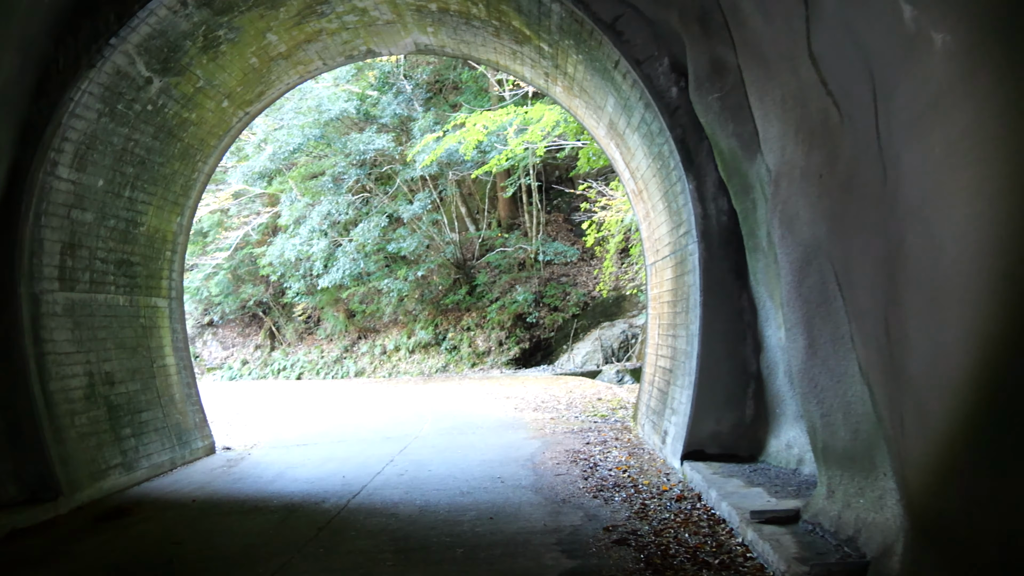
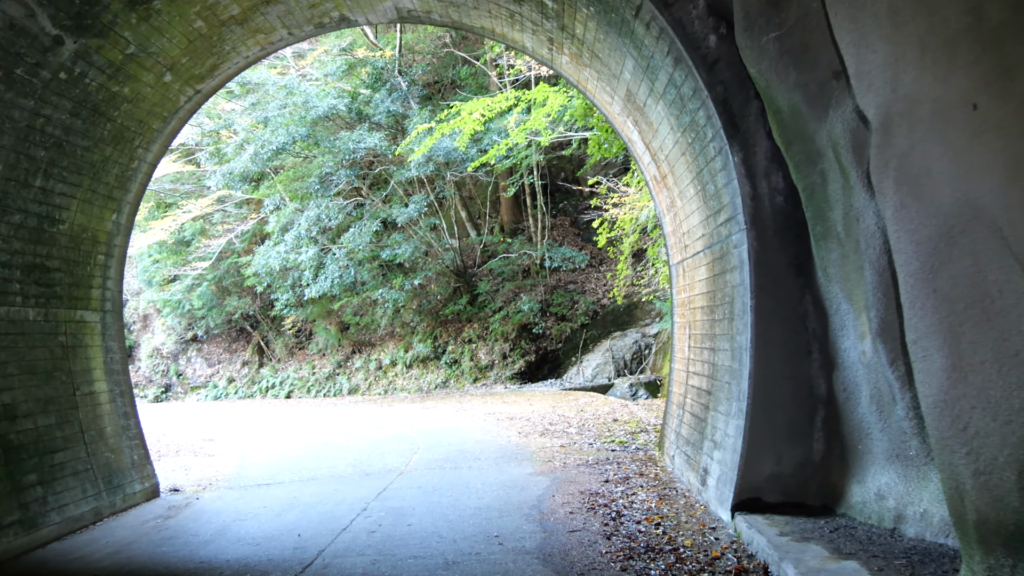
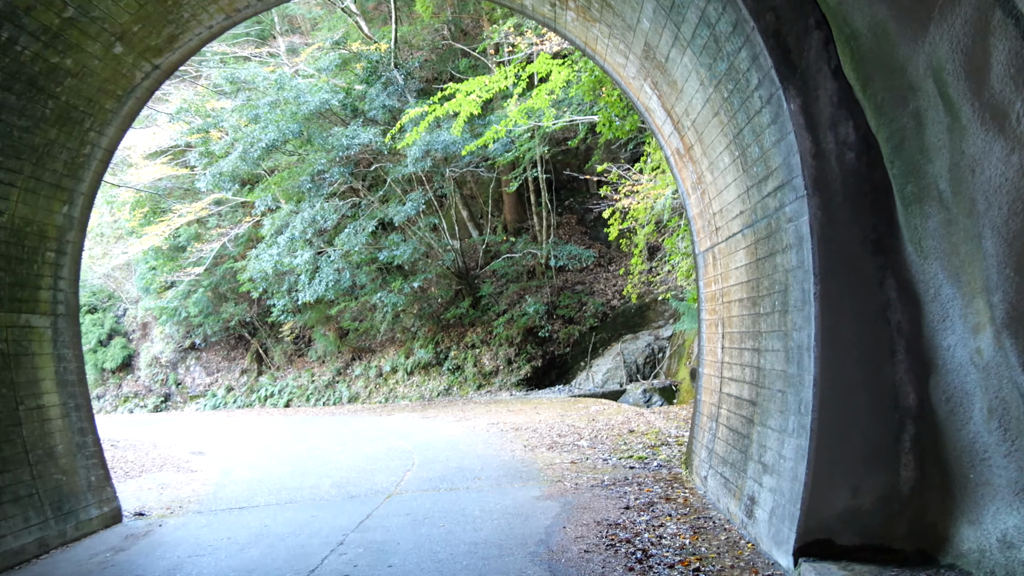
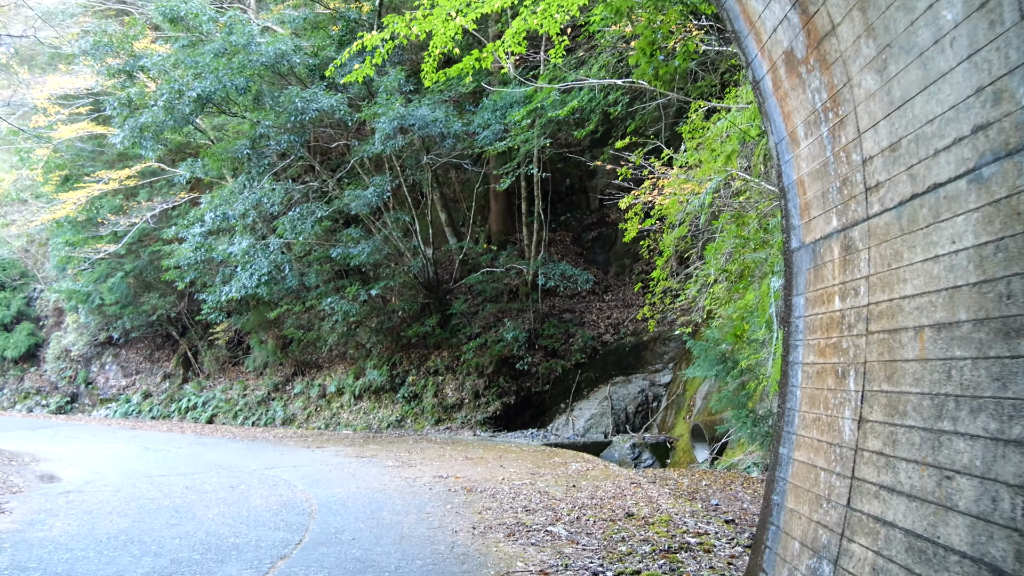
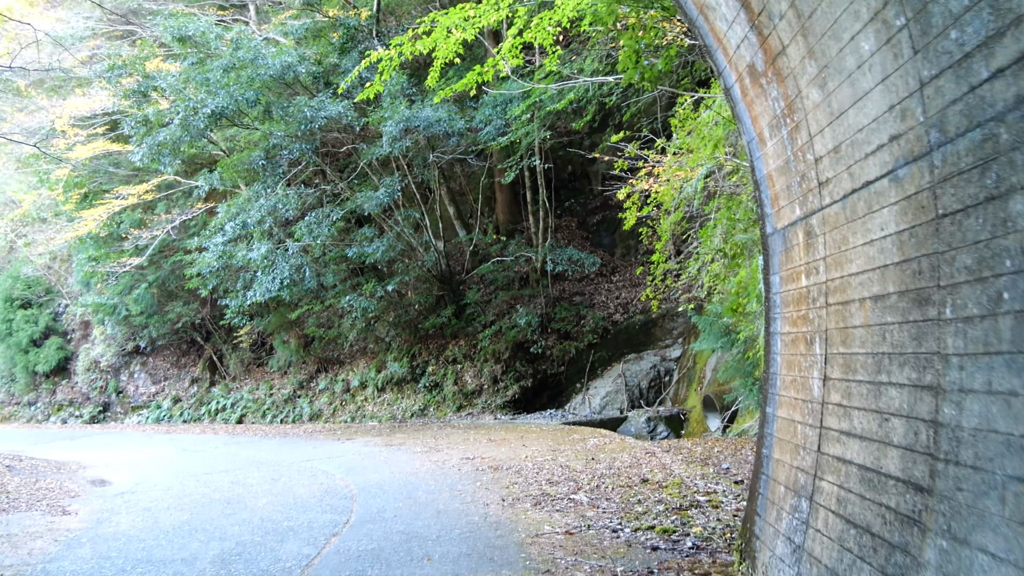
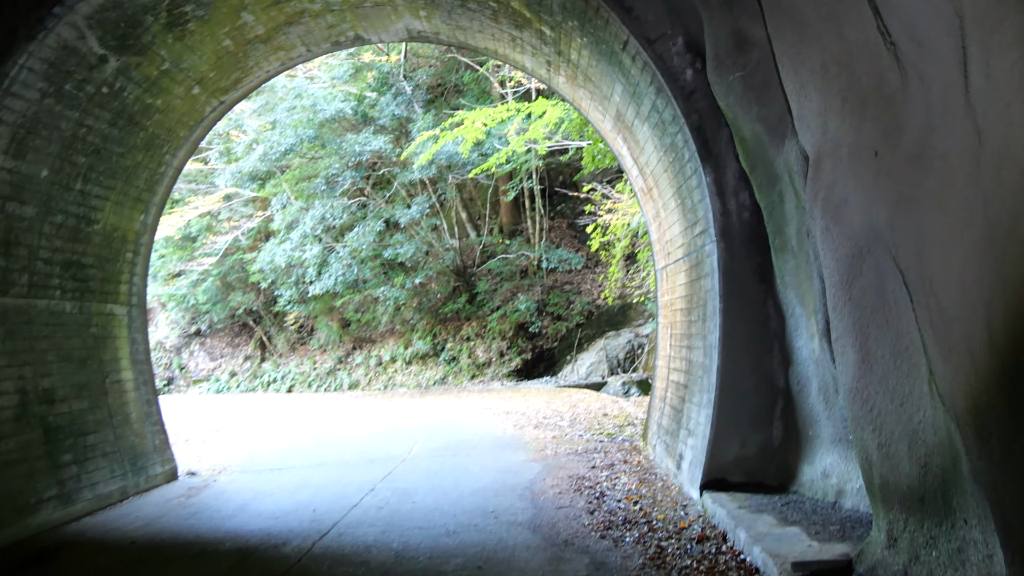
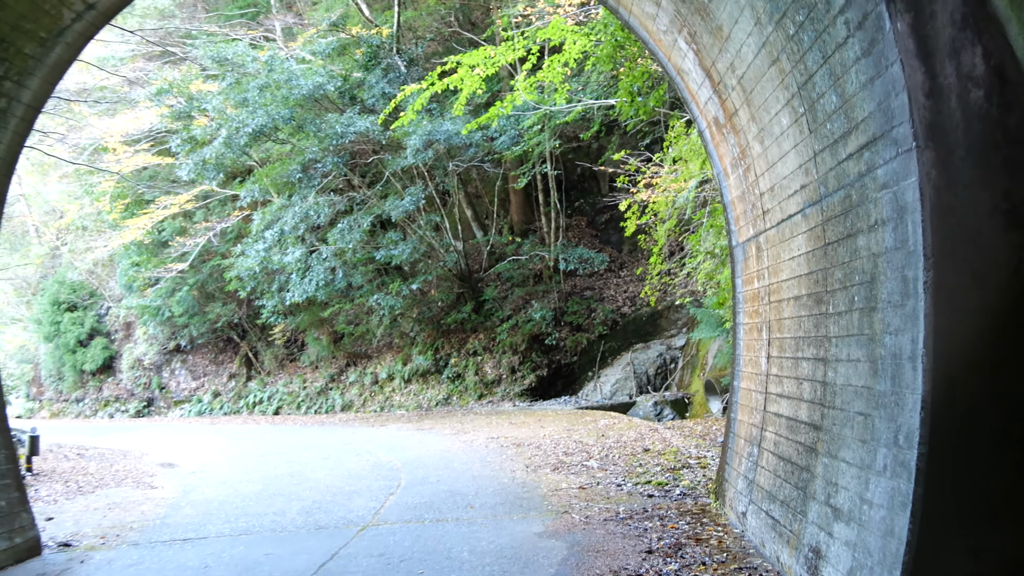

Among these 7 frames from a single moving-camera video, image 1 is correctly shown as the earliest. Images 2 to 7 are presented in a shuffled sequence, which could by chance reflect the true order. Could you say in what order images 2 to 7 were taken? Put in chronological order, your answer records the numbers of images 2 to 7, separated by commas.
6, 2, 3, 7, 5, 4
